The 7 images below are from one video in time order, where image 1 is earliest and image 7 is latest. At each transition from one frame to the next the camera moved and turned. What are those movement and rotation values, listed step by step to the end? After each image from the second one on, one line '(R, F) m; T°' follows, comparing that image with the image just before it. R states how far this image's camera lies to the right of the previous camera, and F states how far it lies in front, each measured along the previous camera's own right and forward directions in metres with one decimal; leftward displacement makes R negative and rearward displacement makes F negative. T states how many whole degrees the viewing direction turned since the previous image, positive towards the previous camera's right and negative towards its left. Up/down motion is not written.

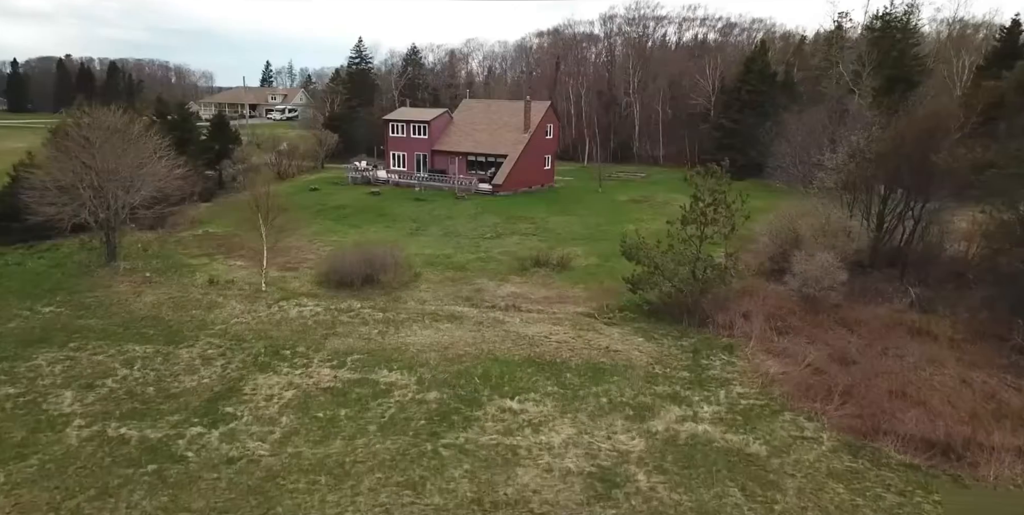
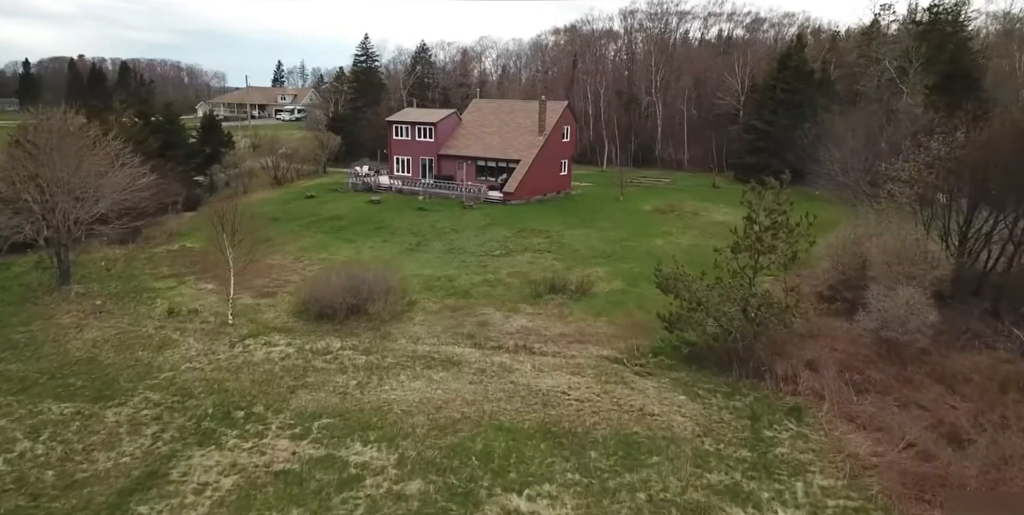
(+0.1, +3.8) m; -1°
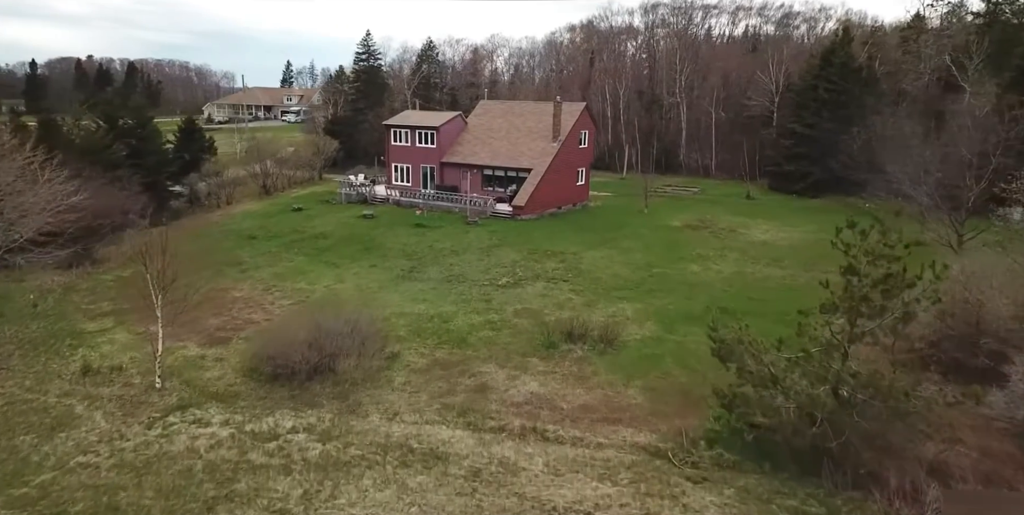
(+0.1, +4.6) m; -1°
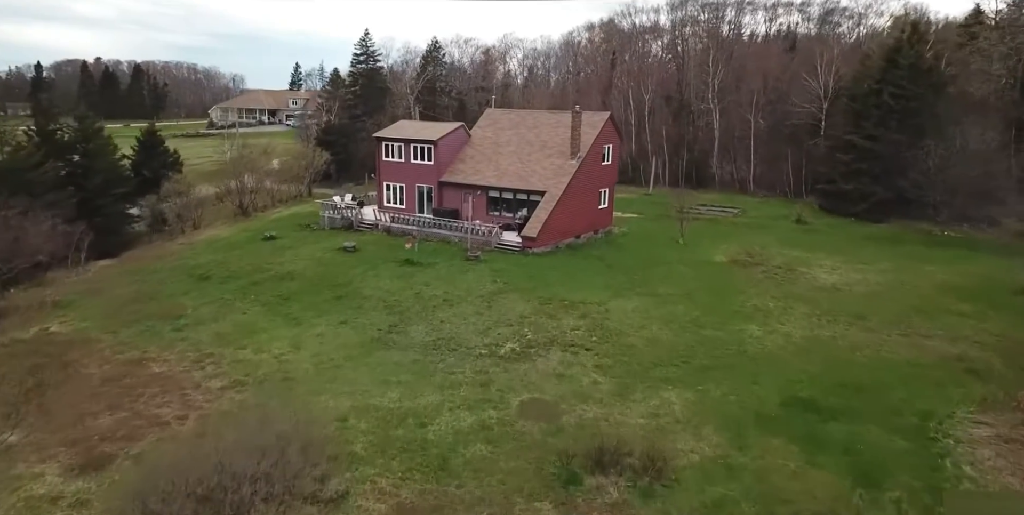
(+0.2, +5.9) m; -1°
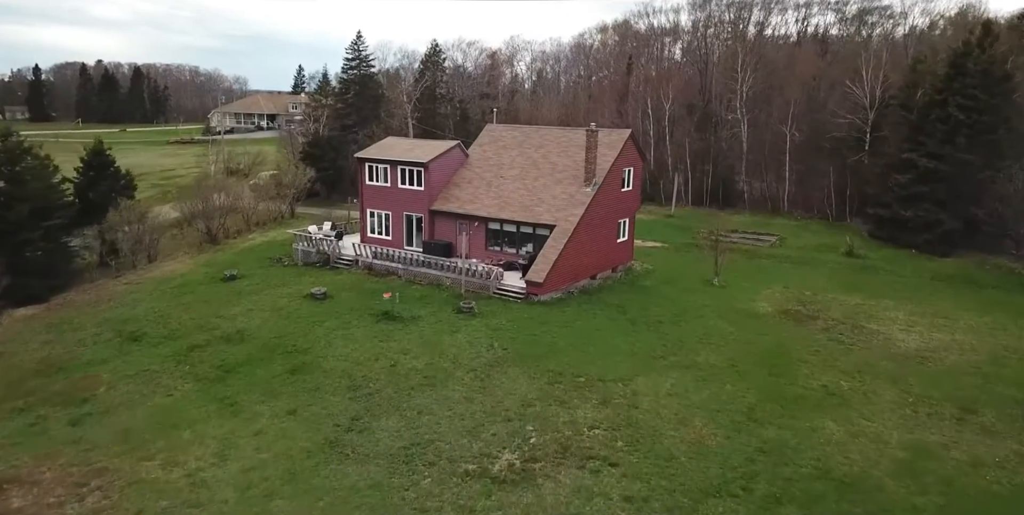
(+0.2, +5.1) m; -1°
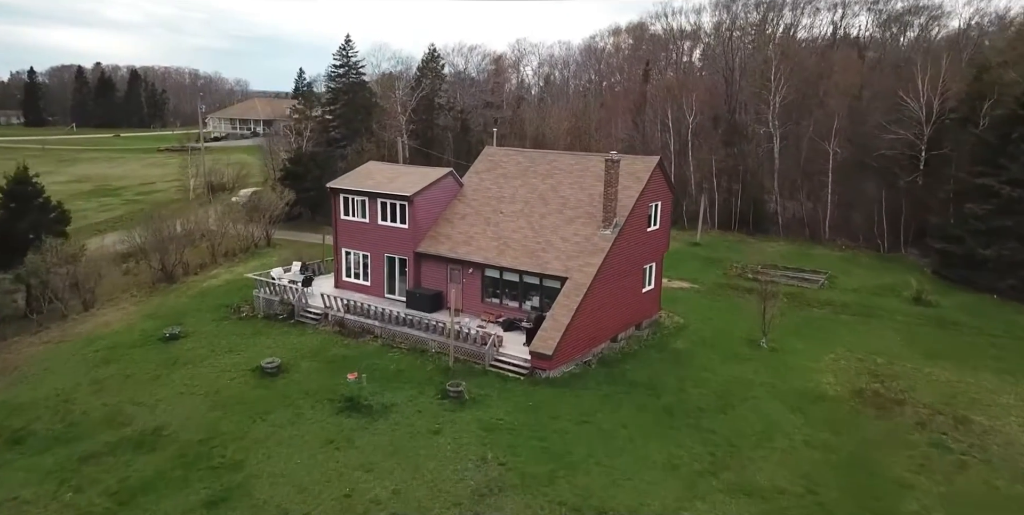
(+0.2, +5.1) m; -1°
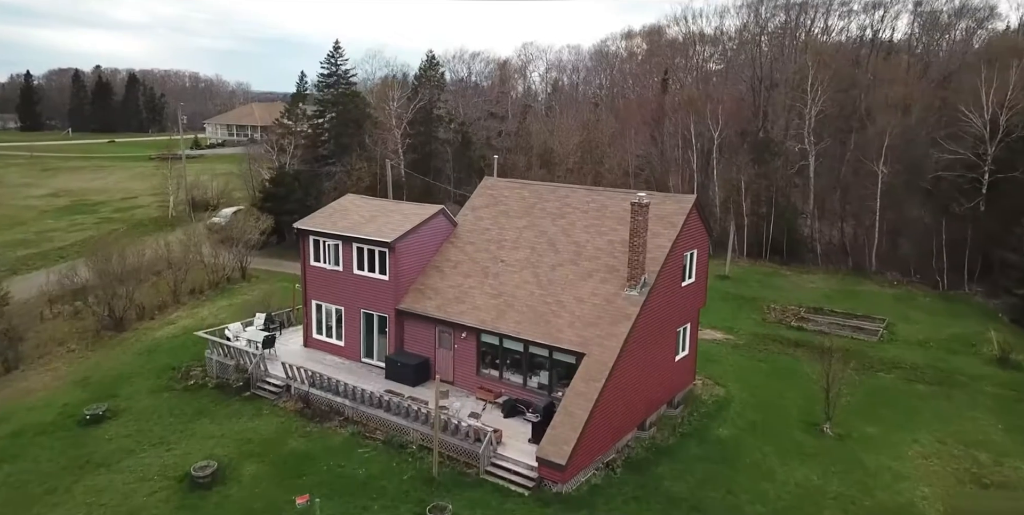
(+0.1, +4.4) m; -1°
